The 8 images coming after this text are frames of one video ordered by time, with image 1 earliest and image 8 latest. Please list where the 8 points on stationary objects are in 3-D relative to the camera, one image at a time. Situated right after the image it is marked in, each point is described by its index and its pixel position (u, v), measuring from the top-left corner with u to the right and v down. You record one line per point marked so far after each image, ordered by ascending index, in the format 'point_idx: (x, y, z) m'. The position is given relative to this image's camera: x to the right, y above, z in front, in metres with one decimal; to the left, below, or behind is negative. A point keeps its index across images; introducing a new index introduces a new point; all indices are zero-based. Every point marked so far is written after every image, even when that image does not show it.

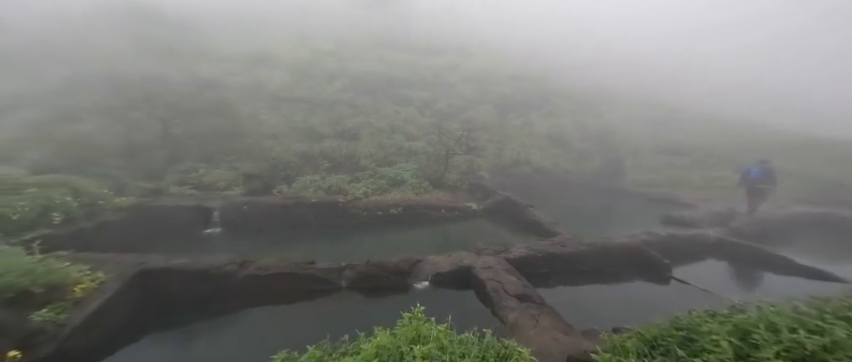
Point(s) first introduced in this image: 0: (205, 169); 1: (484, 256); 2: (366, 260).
0: (-6.1, +0.3, +9.8) m
1: (+0.8, -1.3, +6.0) m
2: (-1.0, -1.2, +5.4) m
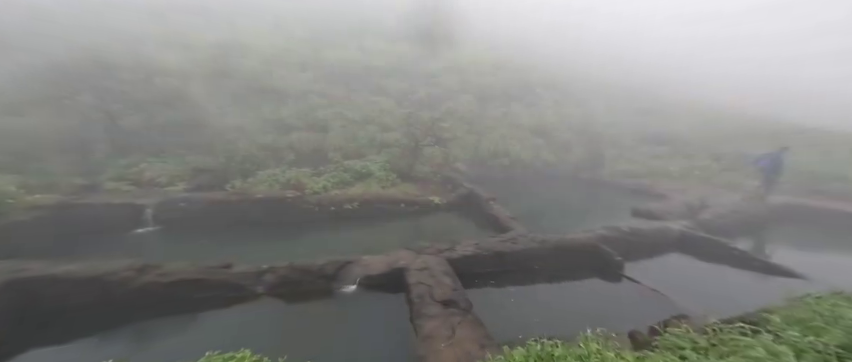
0: (-7.1, +0.4, +9.3) m
1: (-0.1, -1.2, +5.6) m
2: (-1.9, -1.1, +5.0) m
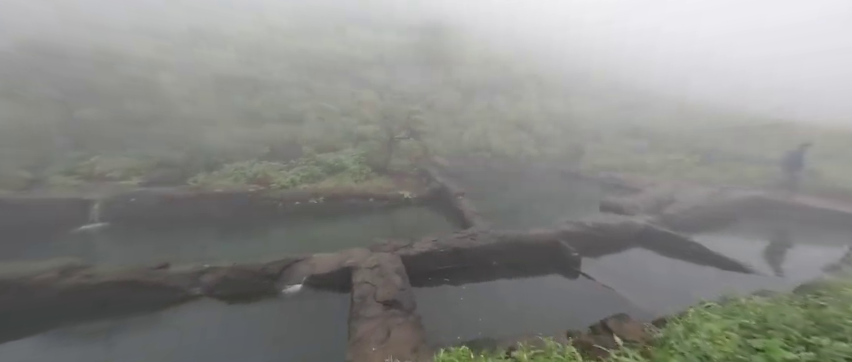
0: (-7.9, +0.6, +8.9) m
1: (-0.8, -1.1, +5.4) m
2: (-2.6, -1.1, +4.8) m
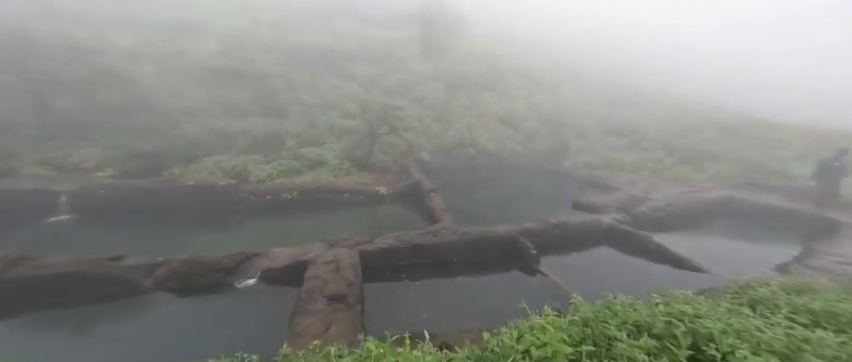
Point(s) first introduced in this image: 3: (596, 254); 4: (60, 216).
0: (-8.5, +0.8, +8.9) m
1: (-1.4, -1.0, +5.5) m
2: (-3.2, -1.0, +4.8) m
3: (+3.2, -1.4, +6.9) m
4: (-7.0, -0.7, +7.0) m
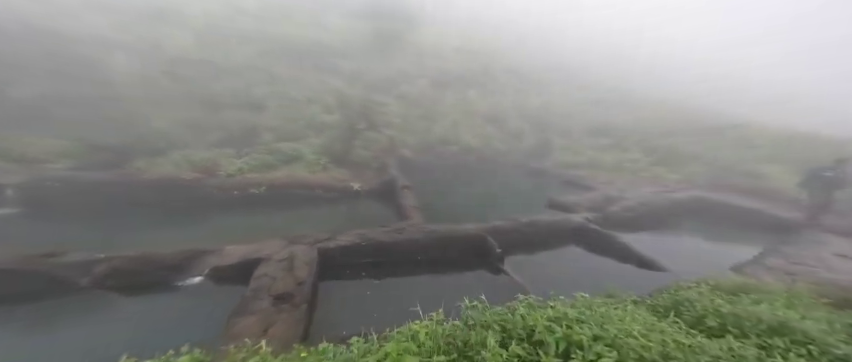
0: (-9.2, +1.0, +8.5) m
1: (-2.0, -0.9, +5.3) m
2: (-3.7, -0.9, +4.6) m
3: (+2.6, -1.4, +6.9) m
4: (-7.6, -0.5, +6.6) m
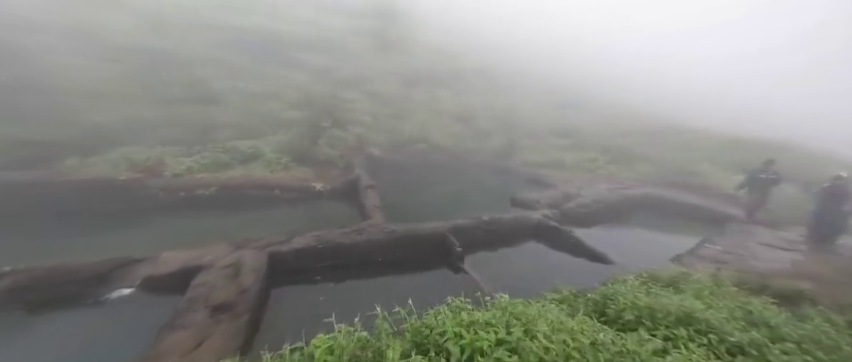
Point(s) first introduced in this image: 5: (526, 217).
0: (-9.9, +0.9, +7.5) m
1: (-2.5, -0.9, +4.9) m
2: (-4.2, -0.9, +4.0) m
3: (+1.9, -1.3, +6.8) m
4: (-8.2, -0.5, +5.8) m
5: (+2.0, -0.7, +6.9) m
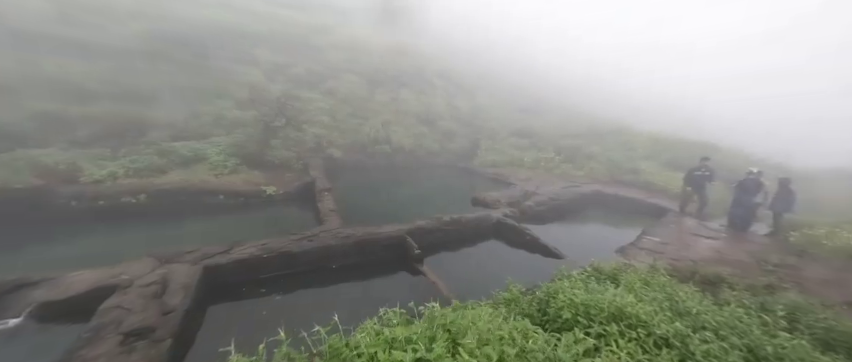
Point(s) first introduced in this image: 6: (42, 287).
0: (-10.7, +0.7, +6.2) m
1: (-3.0, -1.0, +4.3) m
2: (-4.6, -1.0, +3.3) m
3: (+1.2, -1.3, +6.6) m
4: (-8.8, -0.7, +4.6) m
5: (+1.3, -0.7, +6.7) m
6: (-3.7, -1.0, +3.6) m
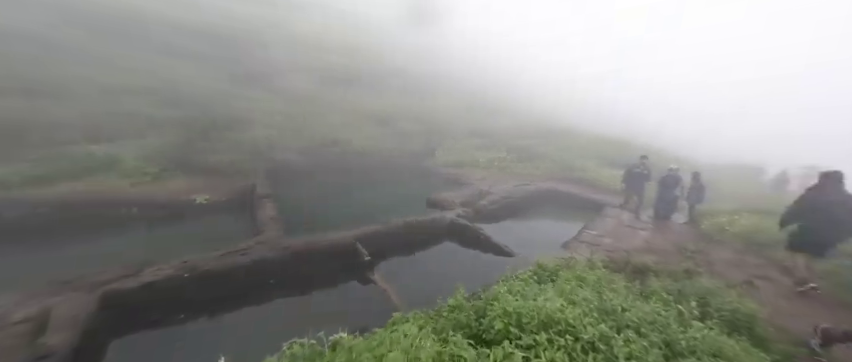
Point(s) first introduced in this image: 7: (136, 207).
0: (-11.4, +0.5, +4.6) m
1: (-3.6, -1.1, +3.6) m
2: (-5.0, -1.1, +2.4) m
3: (+0.4, -1.3, +6.4) m
4: (-9.4, -0.9, +3.3) m
5: (+0.4, -0.7, +6.5) m
6: (-4.2, -1.1, +2.9) m
7: (-5.1, -0.4, +6.5) m
